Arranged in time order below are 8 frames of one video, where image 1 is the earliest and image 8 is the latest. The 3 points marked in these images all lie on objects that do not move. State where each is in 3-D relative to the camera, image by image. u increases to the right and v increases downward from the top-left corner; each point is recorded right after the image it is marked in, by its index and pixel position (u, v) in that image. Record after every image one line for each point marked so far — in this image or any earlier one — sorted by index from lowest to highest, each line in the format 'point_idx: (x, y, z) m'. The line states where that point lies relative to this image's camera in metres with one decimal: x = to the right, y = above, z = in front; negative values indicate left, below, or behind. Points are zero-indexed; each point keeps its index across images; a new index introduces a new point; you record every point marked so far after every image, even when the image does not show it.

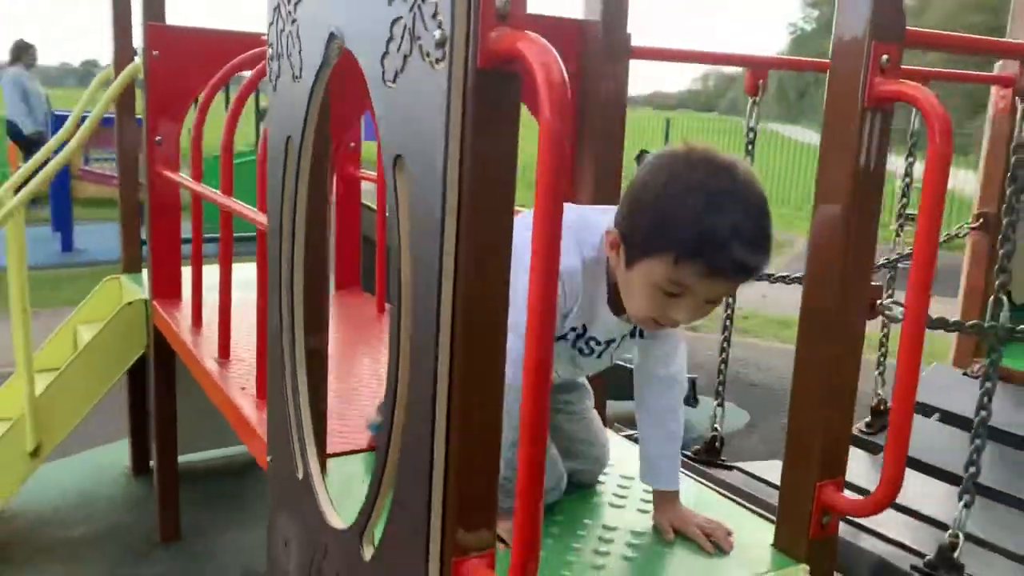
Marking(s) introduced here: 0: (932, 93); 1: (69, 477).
0: (+0.6, +0.3, +1.3) m
1: (-1.9, -0.8, +3.7) m
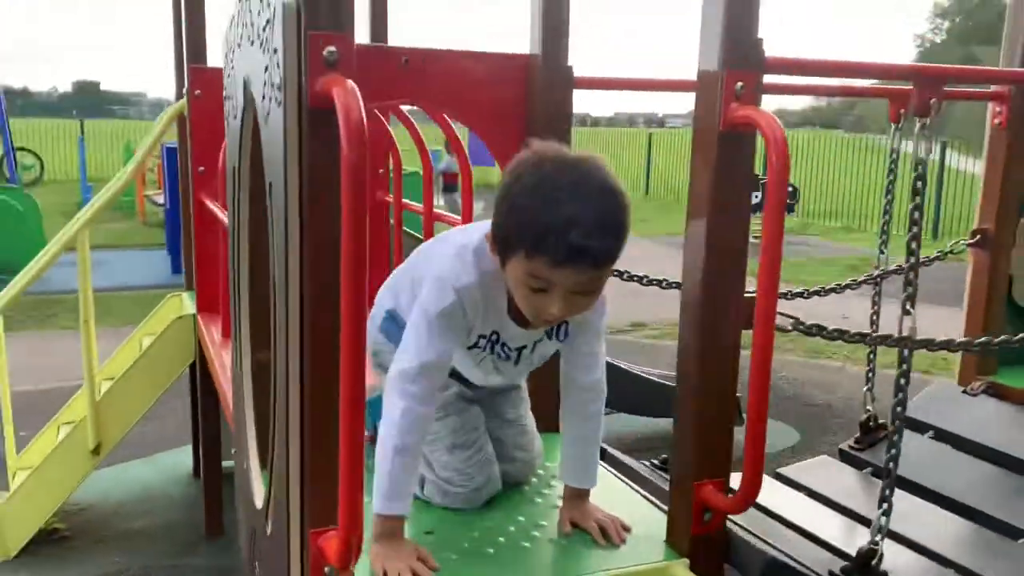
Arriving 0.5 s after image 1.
0: (+0.4, +0.3, +1.4) m
1: (-1.7, -0.9, +4.1) m
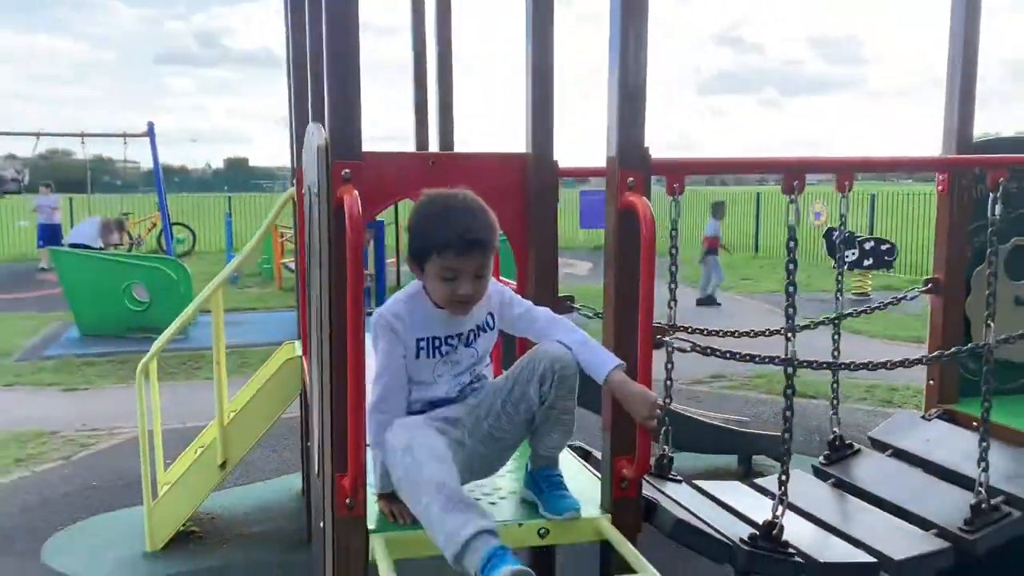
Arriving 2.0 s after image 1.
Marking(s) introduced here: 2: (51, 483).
0: (+0.3, +0.2, +2.1) m
1: (-1.4, -1.1, +5.0) m
2: (-2.7, -1.2, +5.3) m
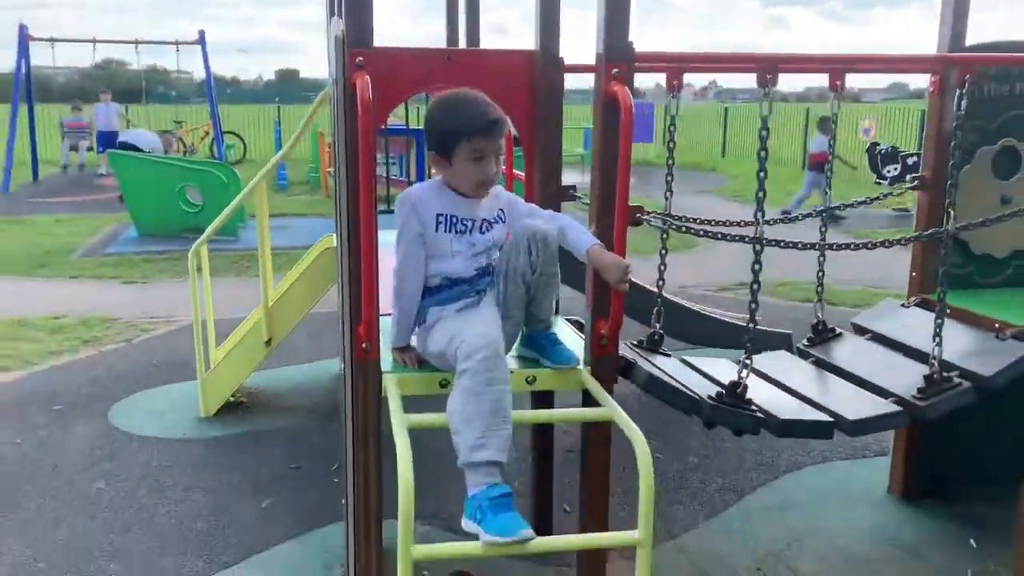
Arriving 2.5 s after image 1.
0: (+0.3, +0.5, +2.3) m
1: (-1.3, -0.5, +5.4) m
2: (-2.6, -0.5, +5.8) m
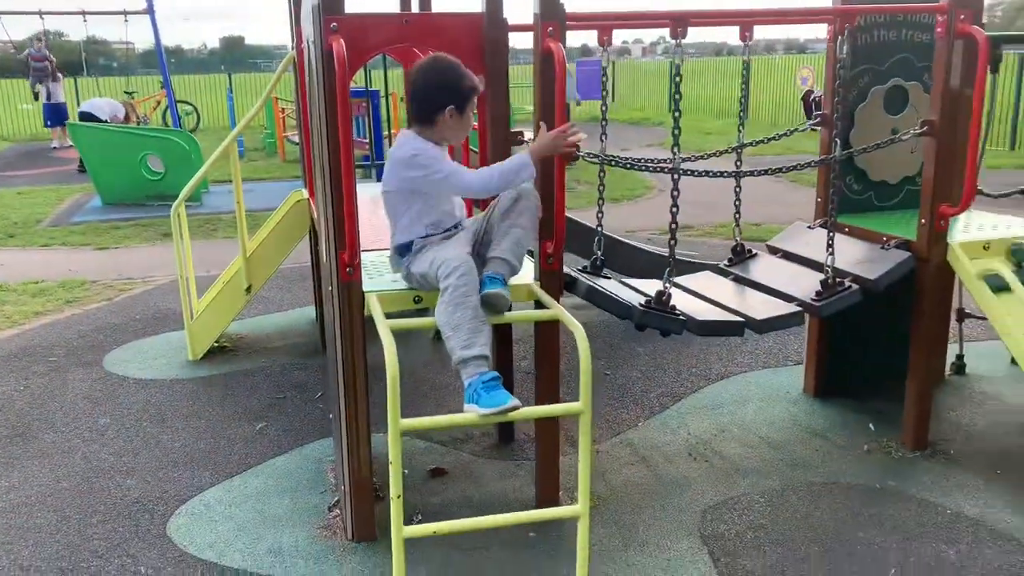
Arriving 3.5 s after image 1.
0: (+0.2, +0.8, +2.8) m
1: (-1.5, -0.2, +5.8) m
2: (-2.9, -0.2, +6.2) m
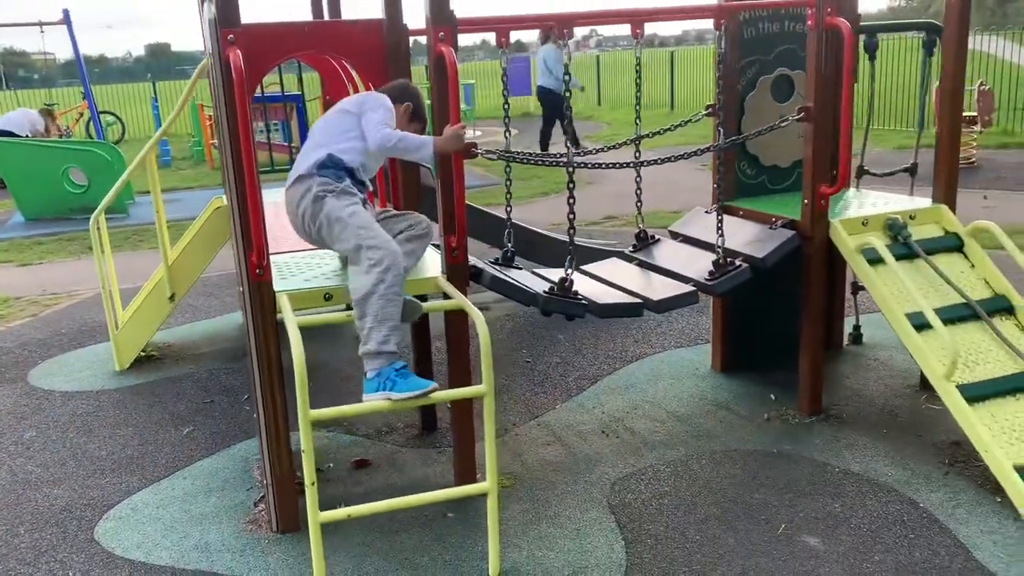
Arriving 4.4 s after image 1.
0: (-0.2, +0.8, +2.9) m
1: (-2.0, -0.2, +5.9) m
2: (-3.4, -0.3, +6.1) m
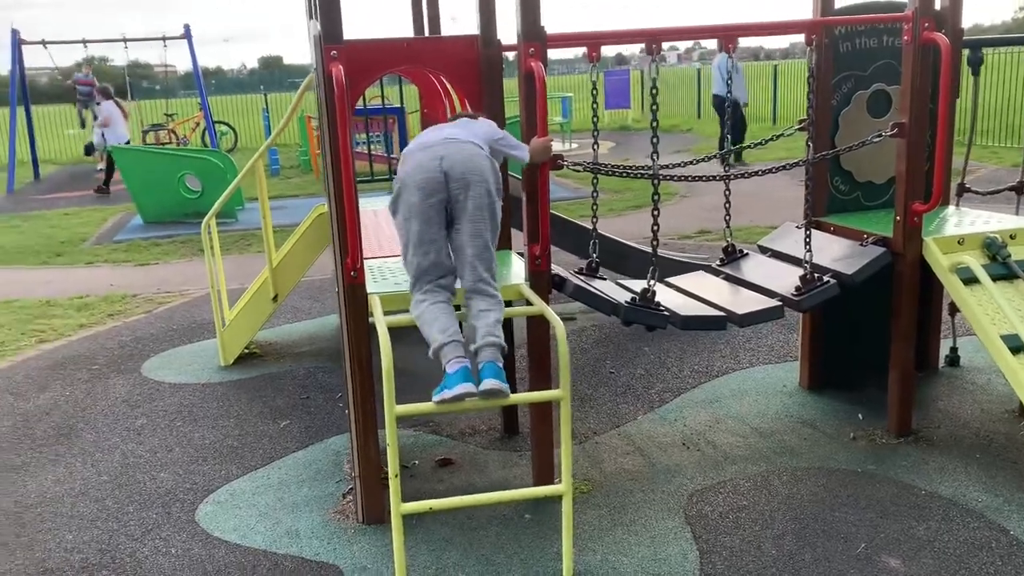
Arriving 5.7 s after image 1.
0: (+0.1, +0.8, +3.0) m
1: (-1.4, -0.3, +6.1) m
2: (-2.7, -0.3, +6.5) m
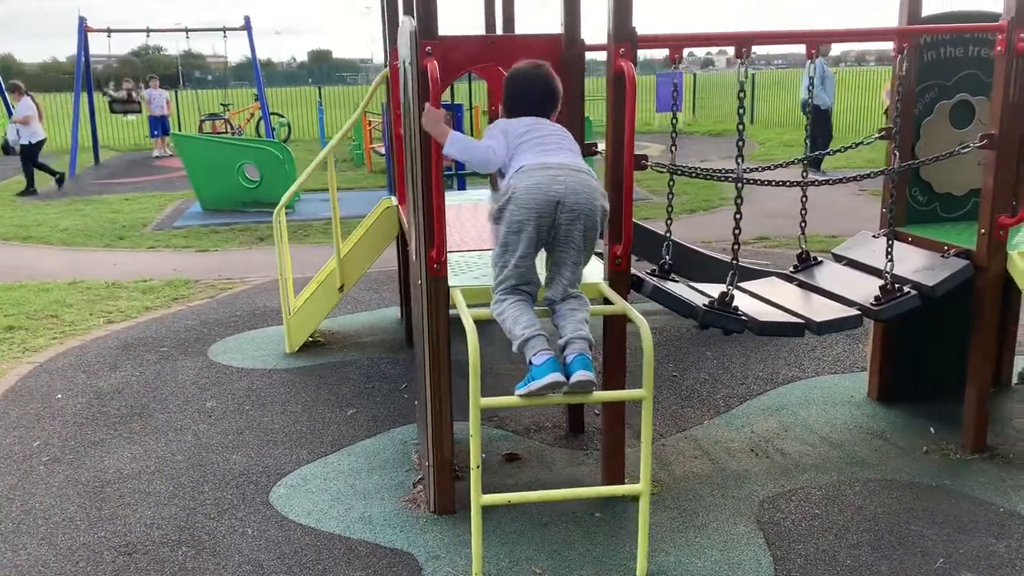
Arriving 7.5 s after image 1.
0: (+0.4, +0.8, +3.1) m
1: (-1.0, -0.2, +6.2) m
2: (-2.3, -0.2, +6.7) m
